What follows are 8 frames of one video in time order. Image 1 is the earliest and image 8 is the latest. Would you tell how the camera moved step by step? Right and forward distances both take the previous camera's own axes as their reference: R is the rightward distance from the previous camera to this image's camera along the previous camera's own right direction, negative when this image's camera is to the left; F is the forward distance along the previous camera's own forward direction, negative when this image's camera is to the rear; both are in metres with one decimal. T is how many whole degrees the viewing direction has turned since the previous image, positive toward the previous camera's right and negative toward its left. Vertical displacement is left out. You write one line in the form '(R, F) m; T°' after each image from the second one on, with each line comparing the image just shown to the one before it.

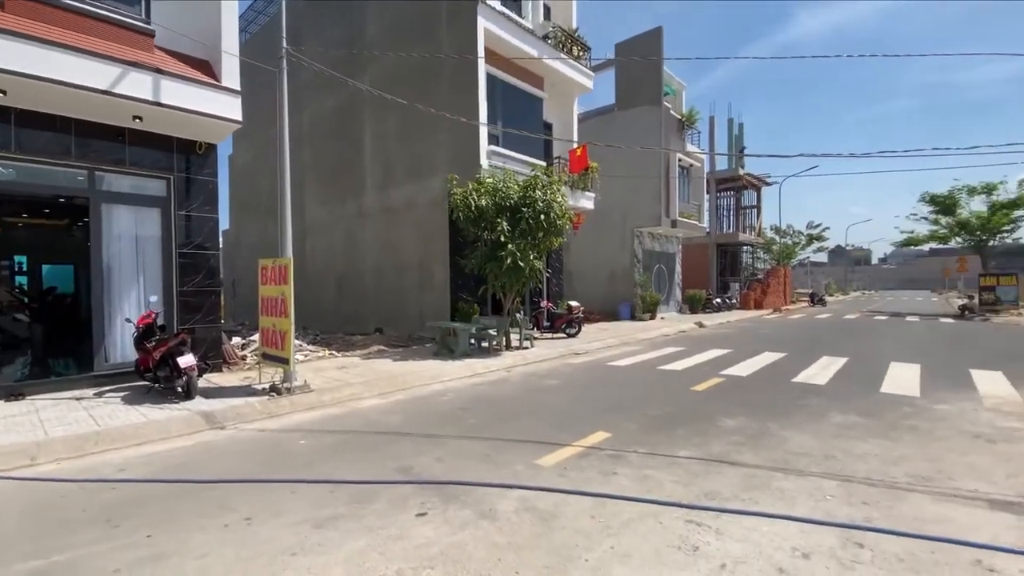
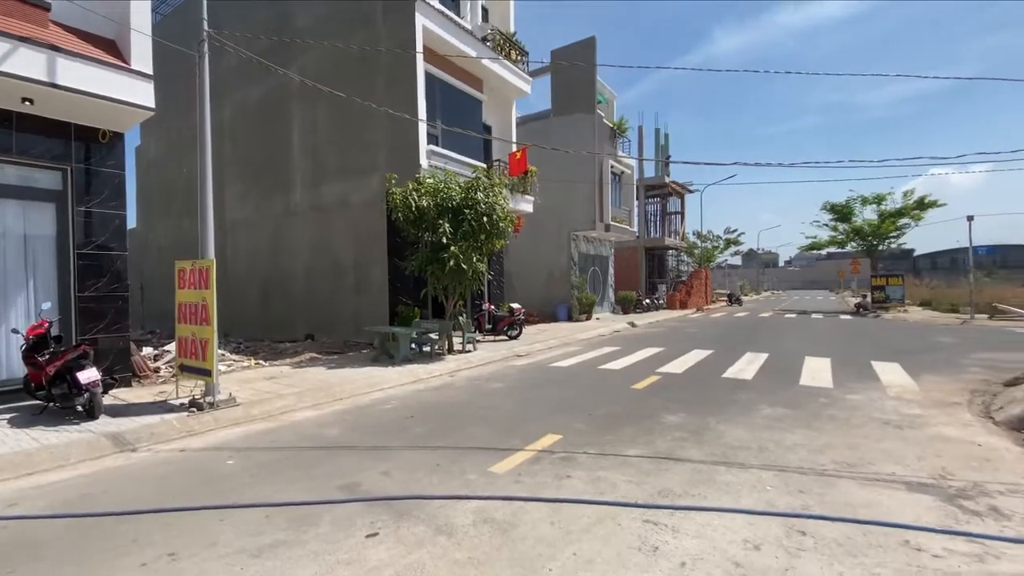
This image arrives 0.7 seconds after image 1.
(-0.2, +0.2) m; +8°
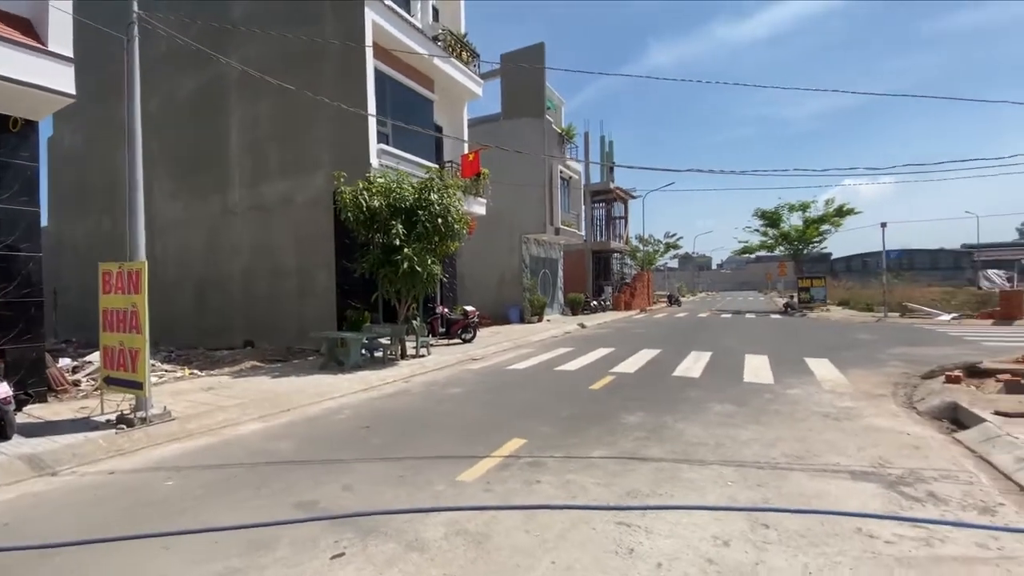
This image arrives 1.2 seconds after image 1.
(-0.2, +0.1) m; +6°
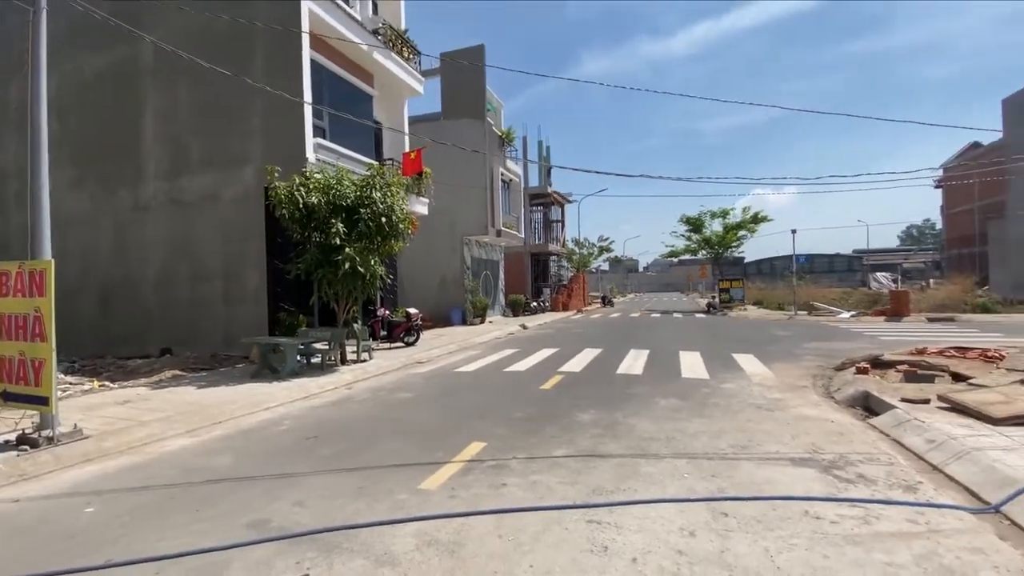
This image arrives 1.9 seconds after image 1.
(-0.3, +0.1) m; +8°
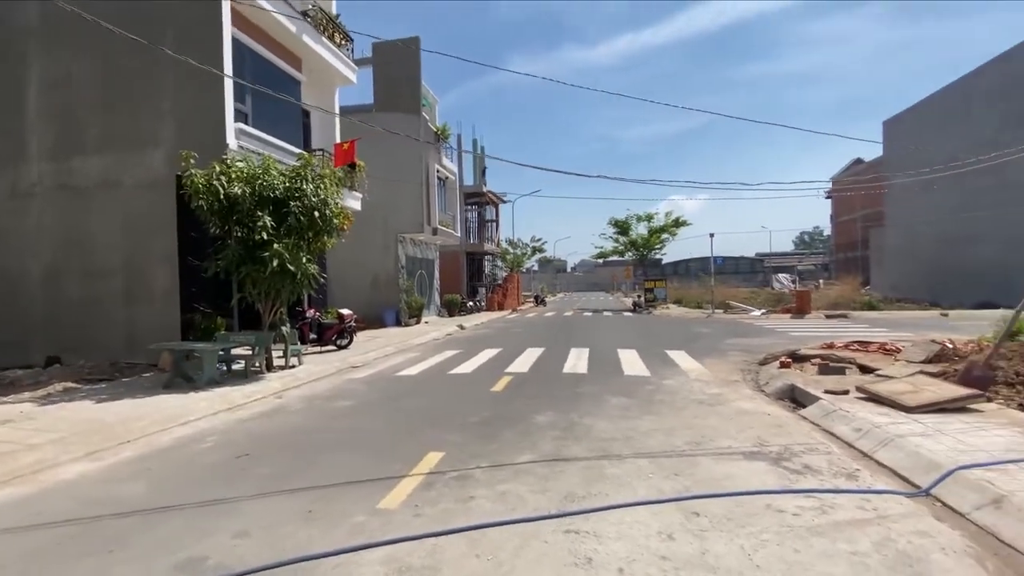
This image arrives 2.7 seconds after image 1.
(-0.4, +0.3) m; +9°
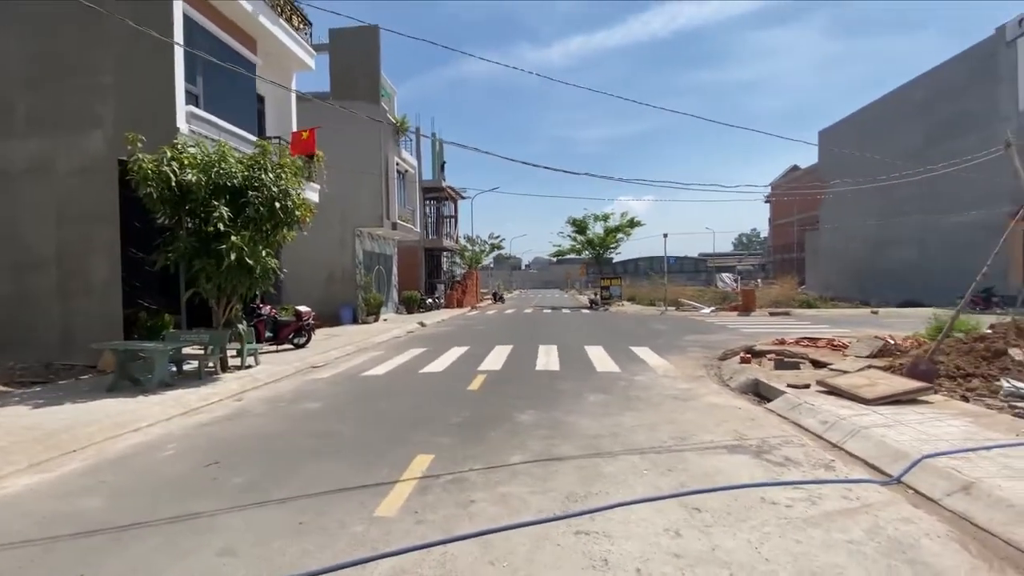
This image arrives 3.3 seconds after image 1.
(-0.5, +0.1) m; +6°
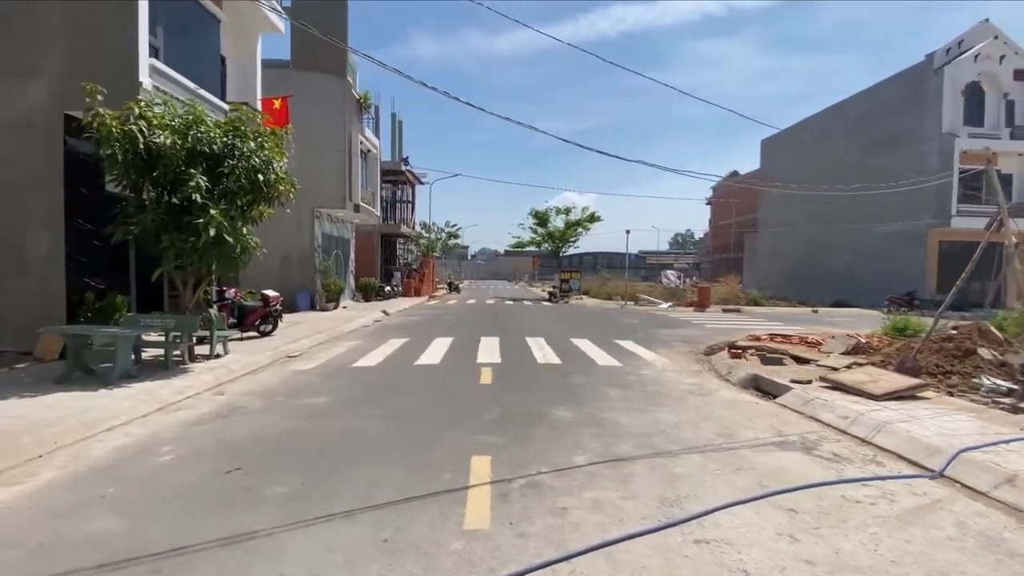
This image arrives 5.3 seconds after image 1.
(-1.5, +0.5) m; +7°
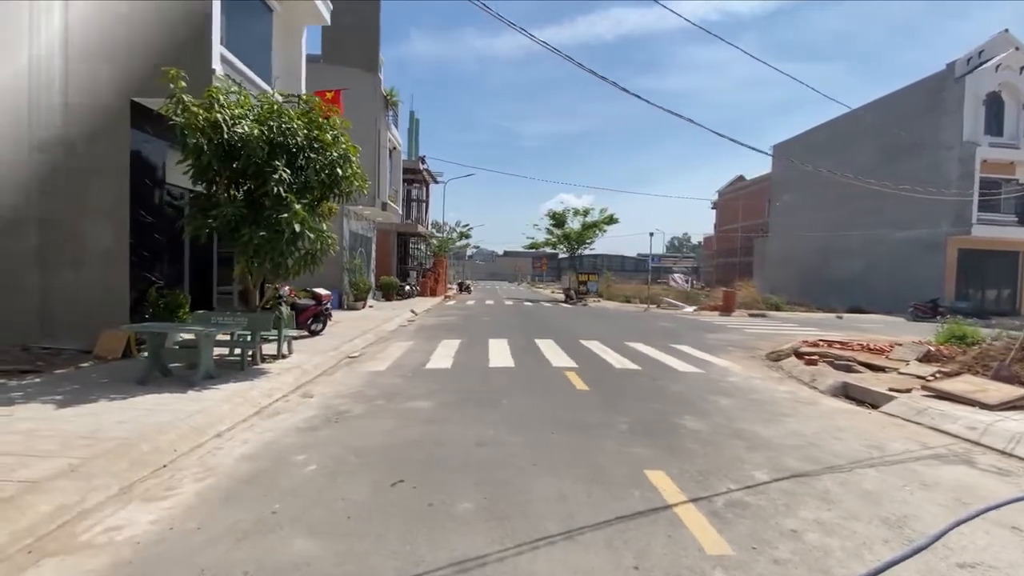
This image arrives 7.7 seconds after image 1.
(-2.1, +0.4) m; +1°
